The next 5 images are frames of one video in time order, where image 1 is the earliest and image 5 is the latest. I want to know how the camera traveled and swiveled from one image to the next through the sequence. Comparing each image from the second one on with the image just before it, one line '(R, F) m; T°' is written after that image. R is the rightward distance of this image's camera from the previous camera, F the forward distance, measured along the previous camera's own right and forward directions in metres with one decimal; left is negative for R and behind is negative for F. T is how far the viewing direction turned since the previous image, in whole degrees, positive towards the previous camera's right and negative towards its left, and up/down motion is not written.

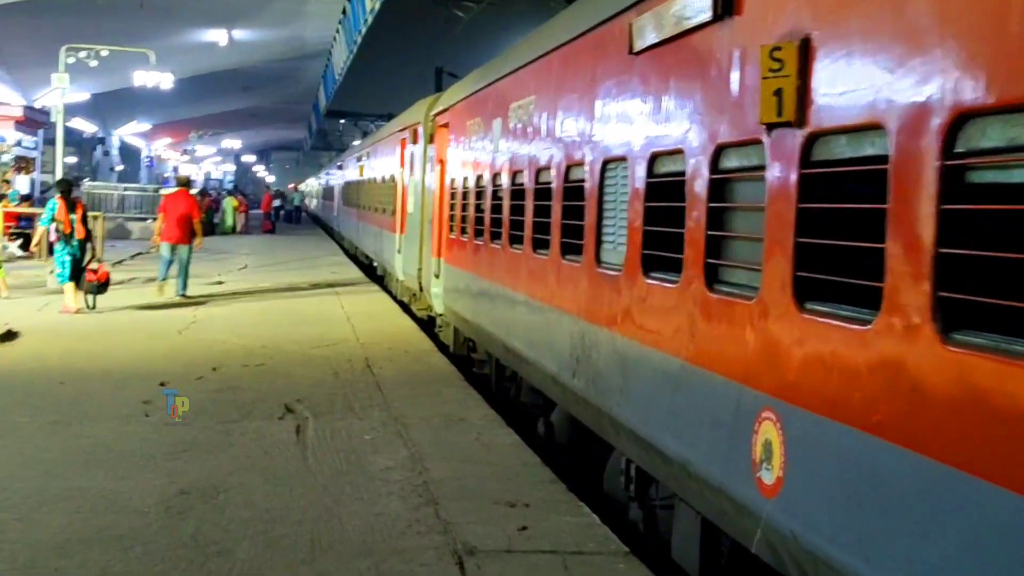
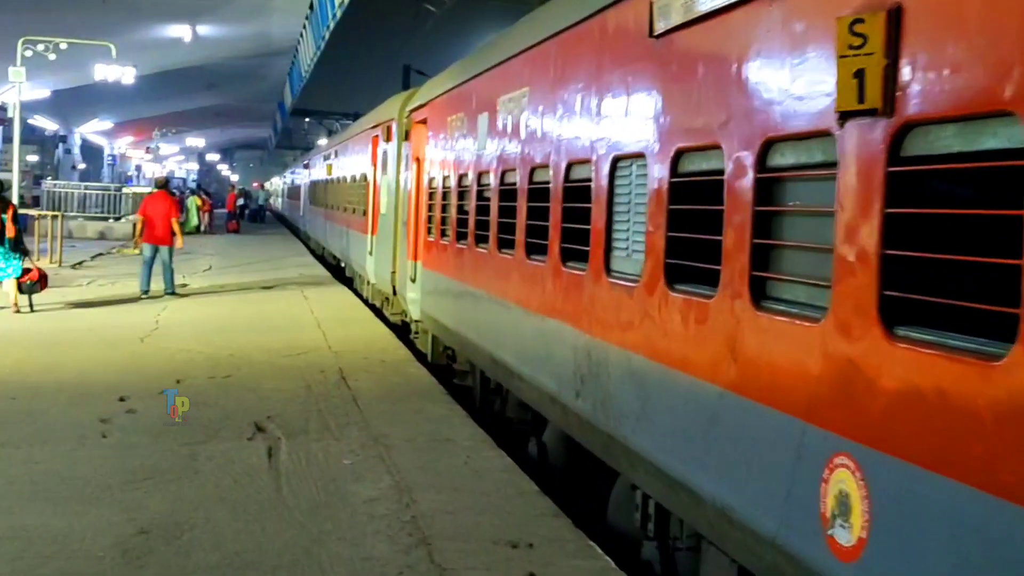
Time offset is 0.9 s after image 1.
(-0.1, +0.5) m; +1°
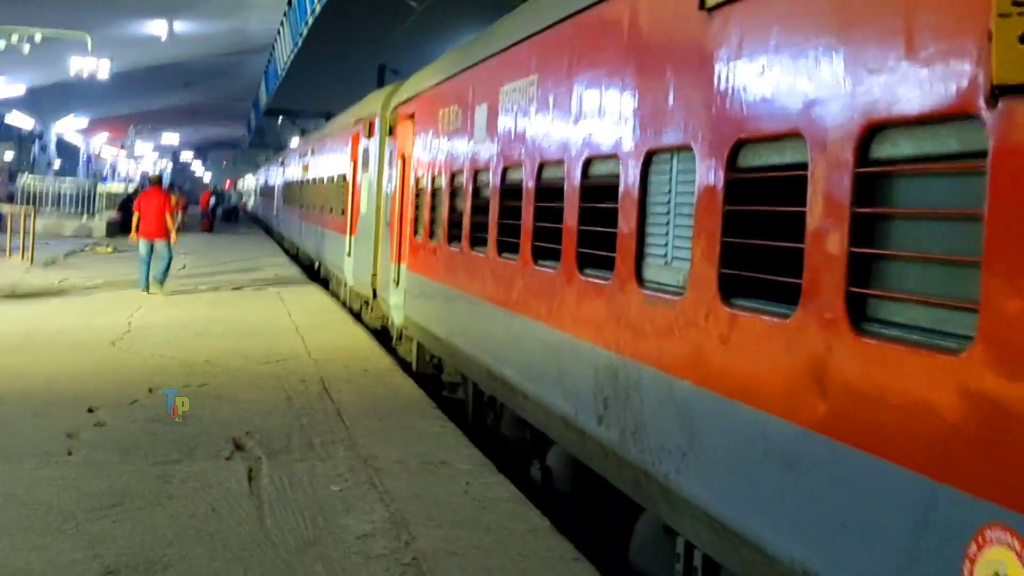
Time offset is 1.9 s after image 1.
(-0.1, +0.6) m; +1°
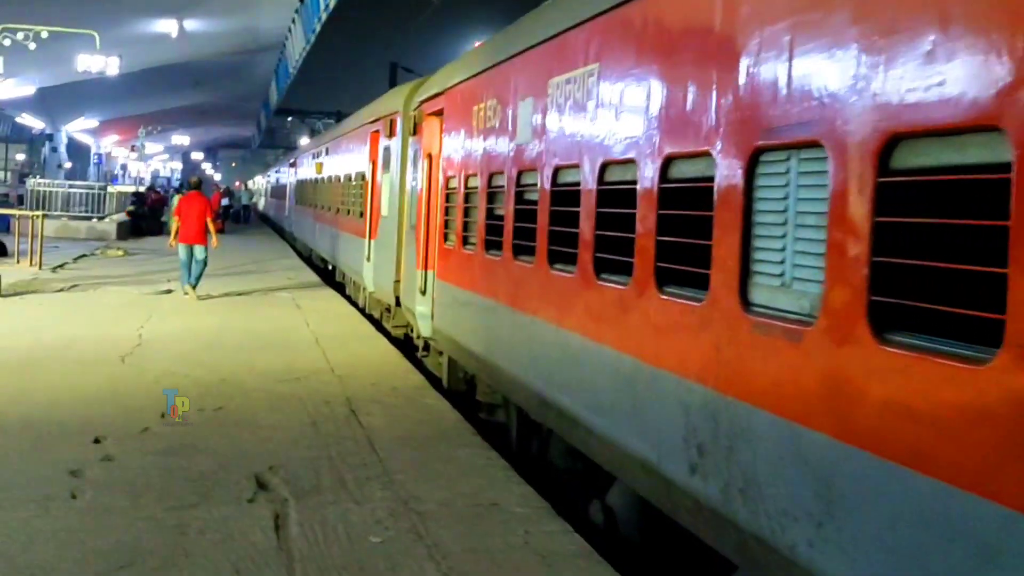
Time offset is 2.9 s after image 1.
(-0.1, +0.7) m; 0°
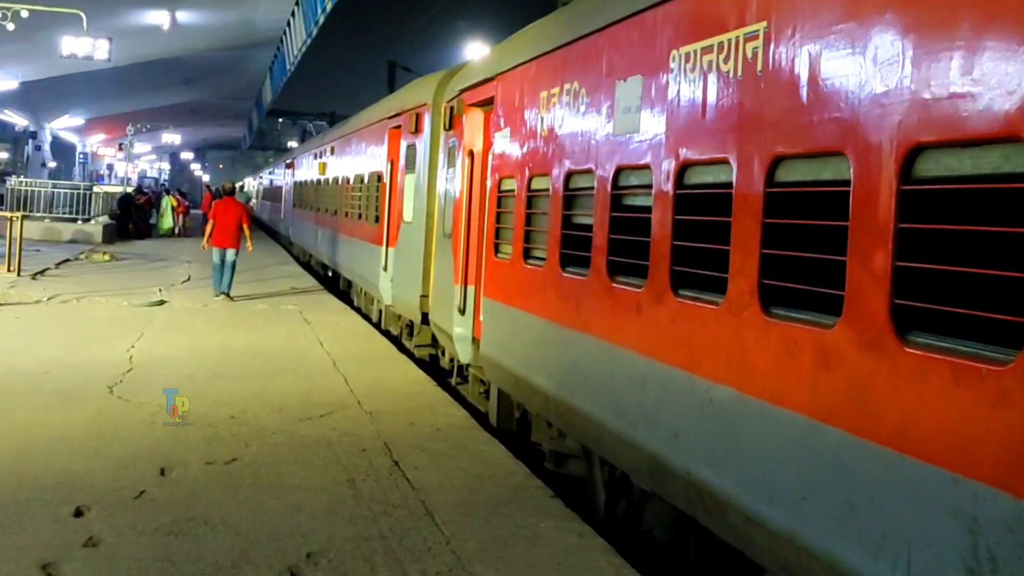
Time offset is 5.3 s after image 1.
(-0.3, +1.3) m; 0°
